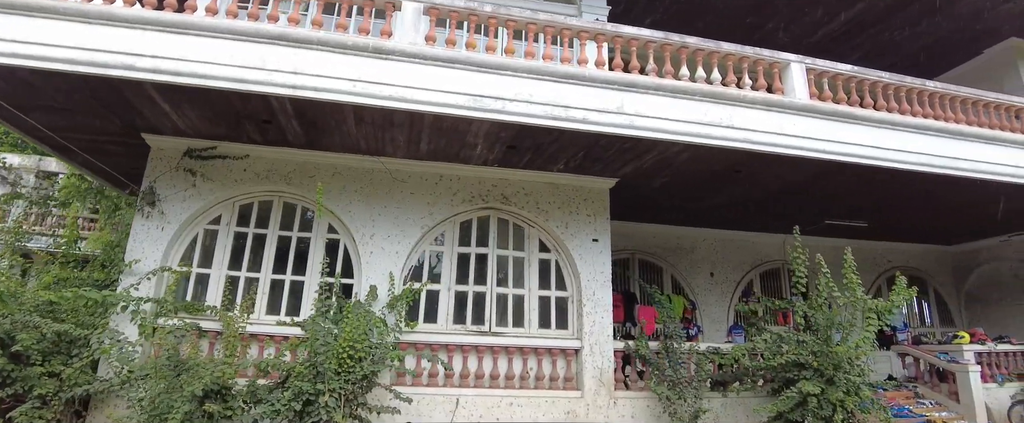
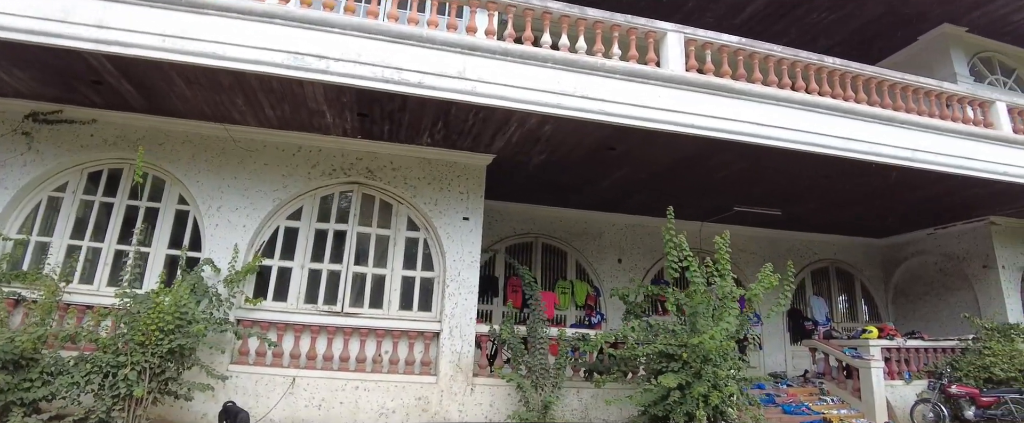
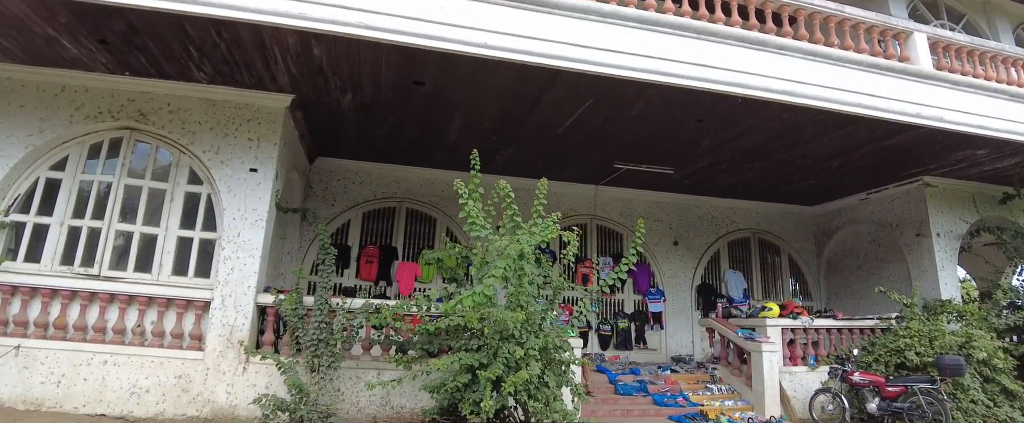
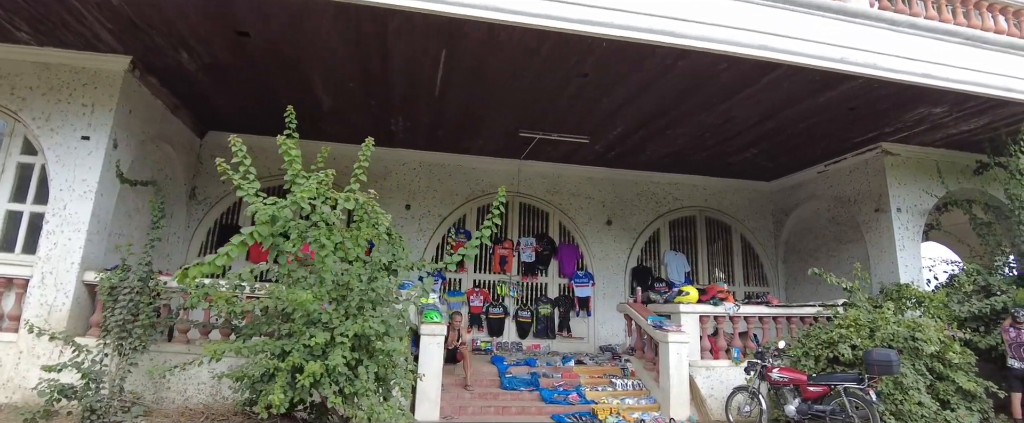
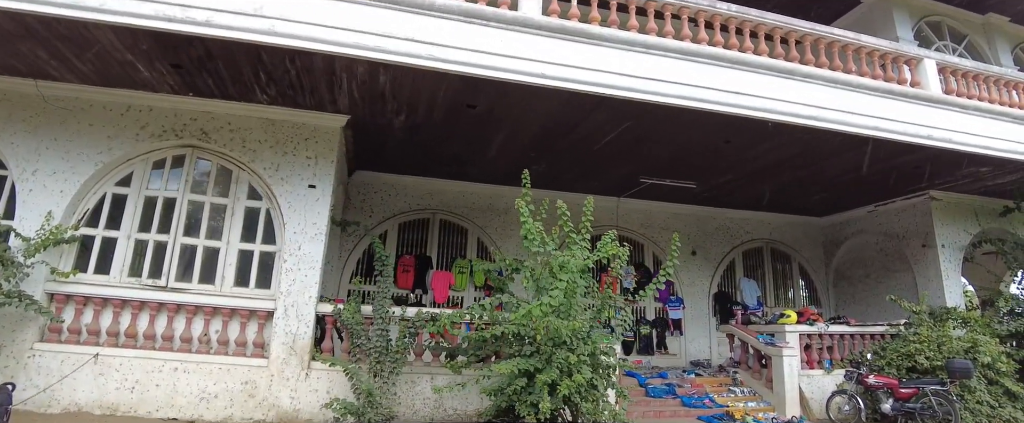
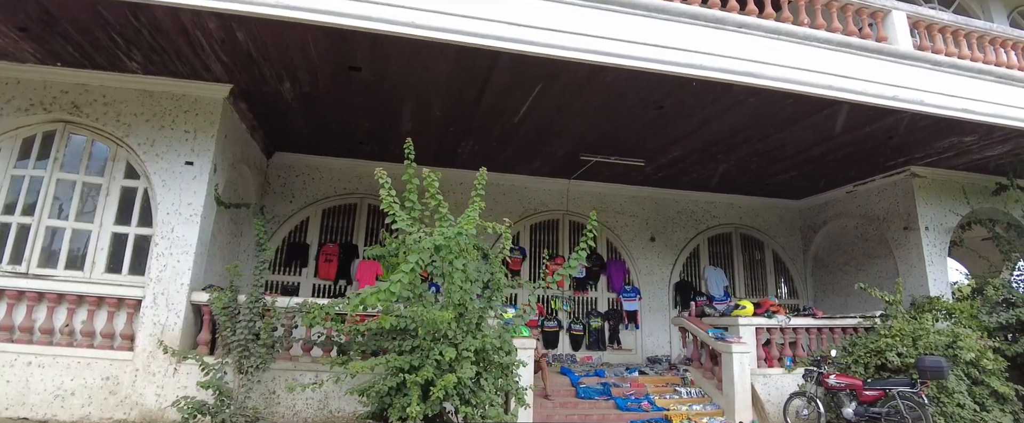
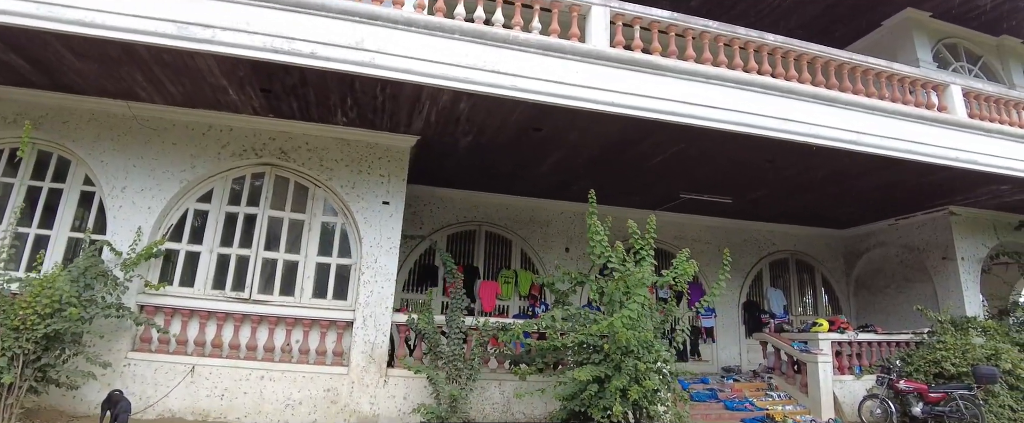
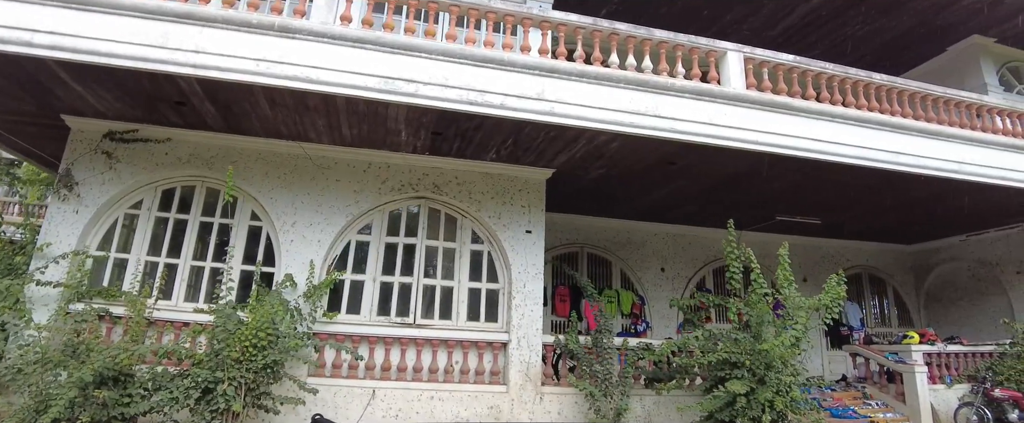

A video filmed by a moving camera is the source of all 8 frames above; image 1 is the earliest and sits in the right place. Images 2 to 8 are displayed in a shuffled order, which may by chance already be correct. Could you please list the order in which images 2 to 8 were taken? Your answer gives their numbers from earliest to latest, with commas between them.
8, 2, 7, 5, 3, 6, 4
